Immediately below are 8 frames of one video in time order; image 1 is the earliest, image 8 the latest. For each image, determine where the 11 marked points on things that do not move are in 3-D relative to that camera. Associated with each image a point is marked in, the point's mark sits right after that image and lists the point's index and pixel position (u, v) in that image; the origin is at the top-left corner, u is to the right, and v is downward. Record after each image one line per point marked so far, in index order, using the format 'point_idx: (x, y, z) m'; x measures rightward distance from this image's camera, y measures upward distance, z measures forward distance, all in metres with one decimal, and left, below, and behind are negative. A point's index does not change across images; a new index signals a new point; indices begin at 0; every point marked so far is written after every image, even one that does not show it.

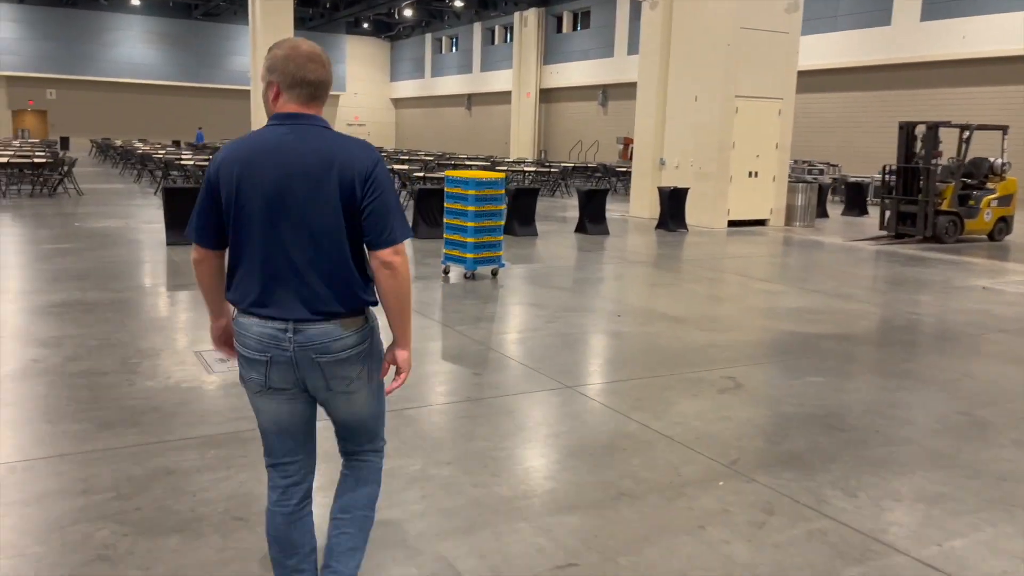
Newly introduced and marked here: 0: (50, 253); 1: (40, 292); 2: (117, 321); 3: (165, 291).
0: (-5.2, +0.4, +9.3) m
1: (-4.1, 0.0, +7.1) m
2: (-2.9, -0.2, +5.9) m
3: (-3.0, 0.0, +7.2) m
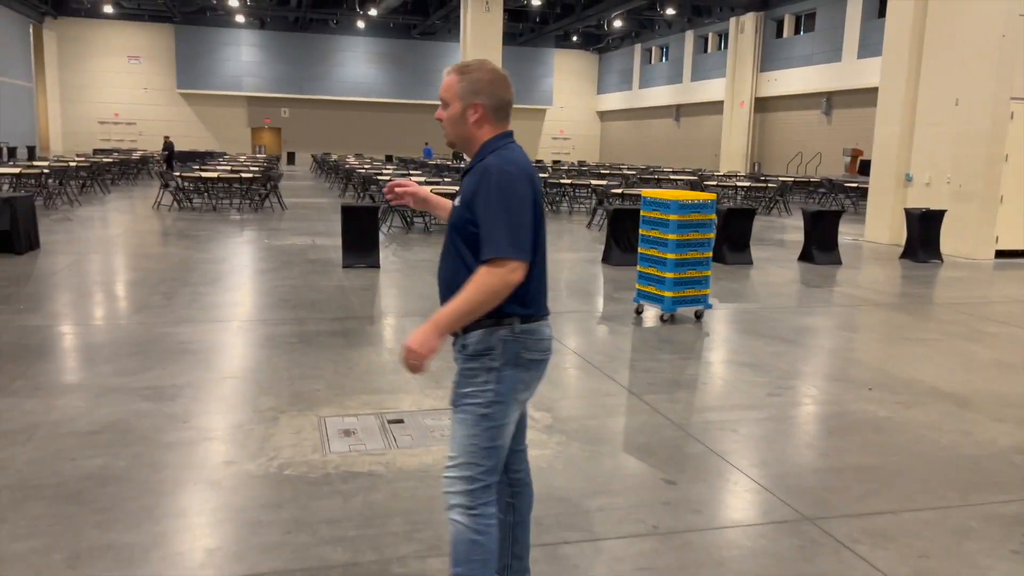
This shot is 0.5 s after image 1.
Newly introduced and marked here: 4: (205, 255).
0: (-3.1, +0.2, +9.0) m
1: (-2.5, -0.2, +6.6) m
2: (-1.6, -0.5, +5.2) m
3: (-1.5, -0.3, +6.4) m
4: (-3.7, +0.4, +10.4) m
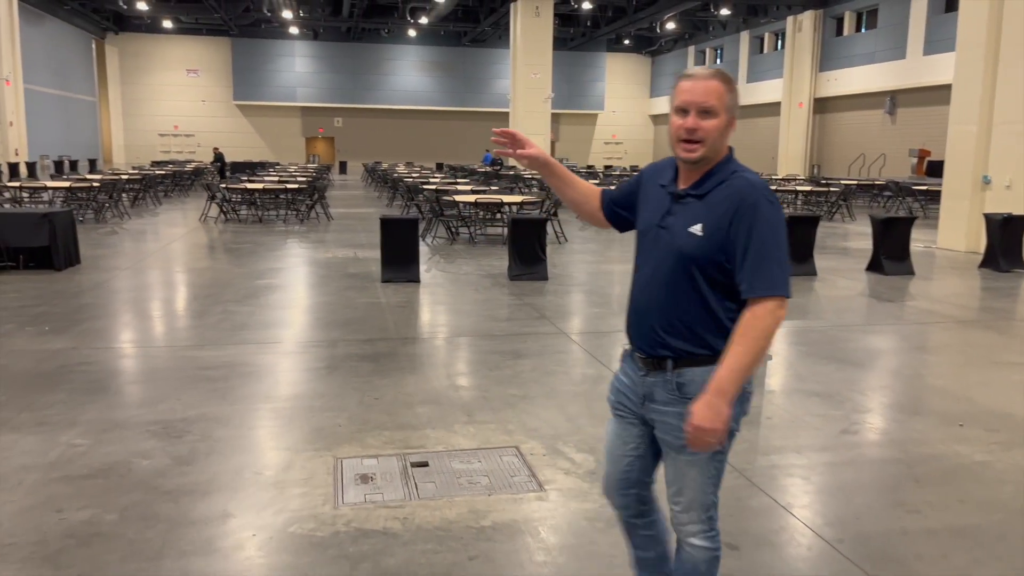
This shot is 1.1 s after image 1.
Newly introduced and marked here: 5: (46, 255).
0: (-2.6, 0.0, +8.7) m
1: (-2.2, -0.4, +6.3) m
2: (-1.4, -0.6, +4.8) m
3: (-1.2, -0.4, +6.1) m
4: (-3.1, +0.2, +10.2) m
5: (-5.1, +0.4, +9.1) m
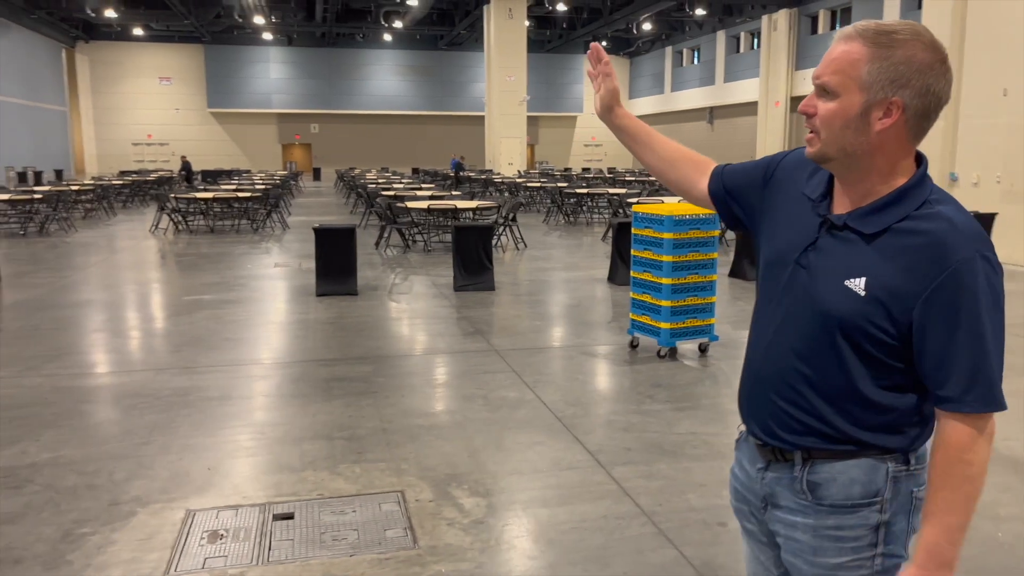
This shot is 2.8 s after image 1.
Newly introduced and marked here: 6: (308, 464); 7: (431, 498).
0: (-3.1, -0.1, +8.2) m
1: (-2.7, -0.5, +5.8) m
2: (-1.9, -0.7, +4.3) m
3: (-1.7, -0.5, +5.6) m
4: (-3.7, +0.1, +9.7) m
5: (-5.7, +0.2, +8.6) m
6: (-0.9, -0.8, +3.7) m
7: (-0.3, -0.8, +3.3) m
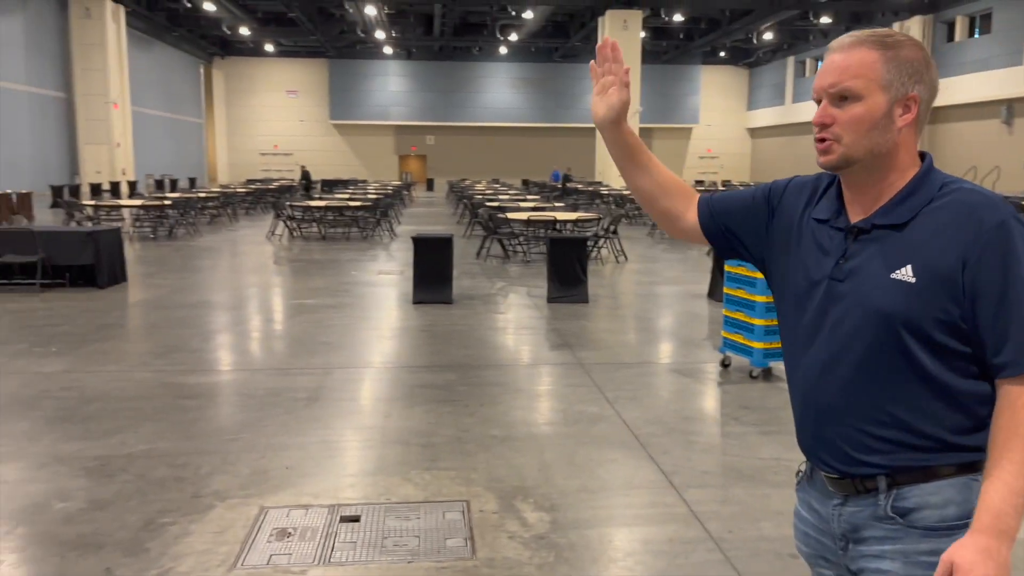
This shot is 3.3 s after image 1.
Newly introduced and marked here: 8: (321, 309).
0: (-2.2, -0.2, +8.5) m
1: (-2.1, -0.5, +6.1) m
2: (-1.5, -0.7, +4.5) m
3: (-1.1, -0.6, +5.8) m
4: (-2.5, 0.0, +10.1) m
5: (-4.7, +0.2, +9.2) m
6: (-0.6, -0.8, +3.8) m
7: (-0.1, -0.9, +3.3) m
8: (-1.9, -0.2, +8.4) m
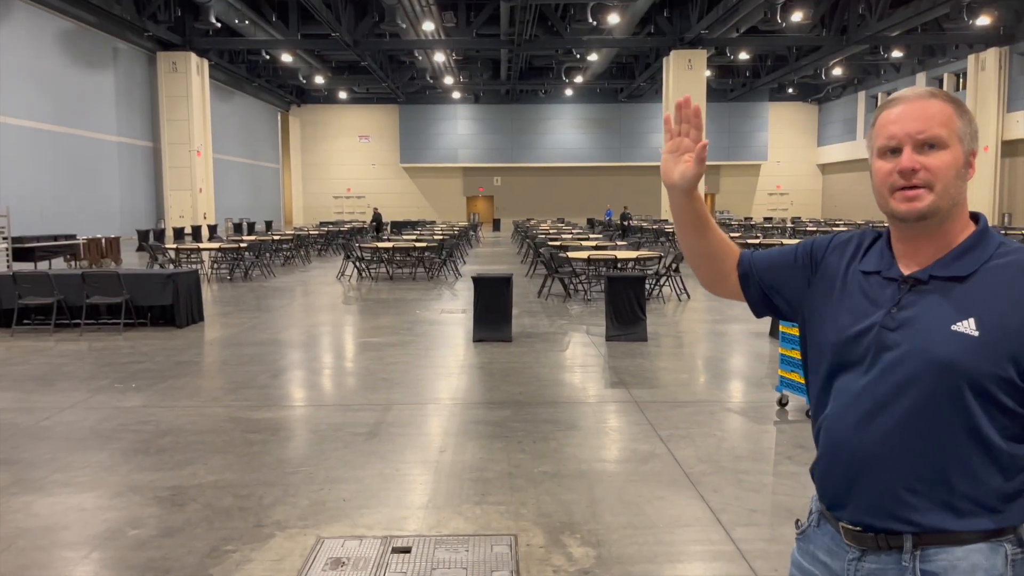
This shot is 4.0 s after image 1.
0: (-1.6, -0.6, +8.8) m
1: (-1.6, -0.8, +6.3) m
2: (-1.2, -1.0, +4.7) m
3: (-0.7, -0.8, +5.9) m
4: (-1.8, -0.5, +10.4) m
5: (-4.0, -0.3, +9.7) m
6: (-0.4, -1.0, +3.9) m
7: (+0.1, -1.0, +3.4) m
8: (-1.3, -0.6, +8.7) m
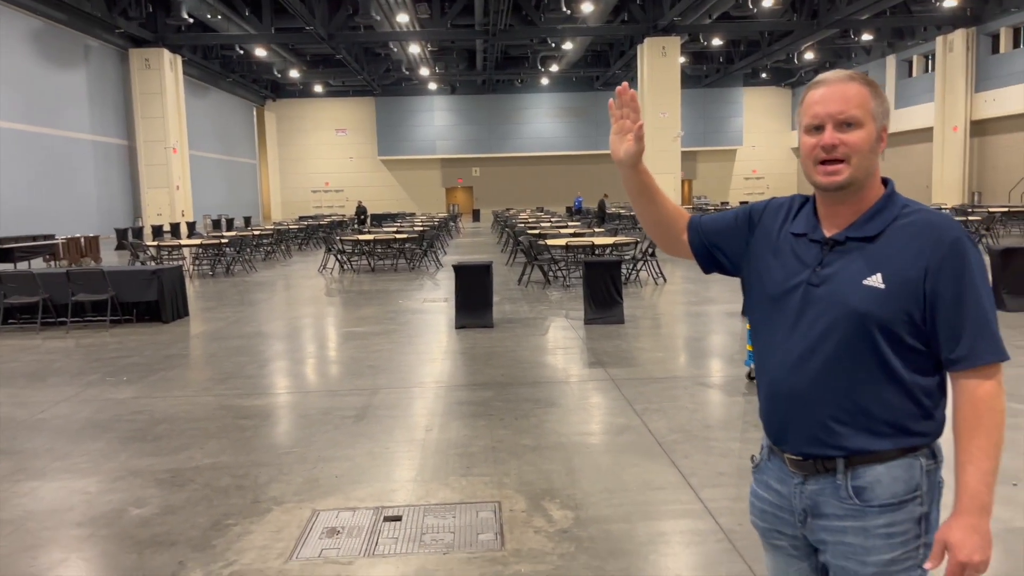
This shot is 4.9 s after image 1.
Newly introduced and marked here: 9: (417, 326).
0: (-1.8, -0.5, +9.0) m
1: (-1.8, -0.8, +6.5) m
2: (-1.3, -0.9, +4.9) m
3: (-0.8, -0.8, +6.1) m
4: (-2.0, -0.4, +10.5) m
5: (-4.2, -0.2, +9.8) m
6: (-0.4, -0.9, +4.1) m
7: (+0.1, -1.0, +3.6) m
8: (-1.5, -0.5, +8.9) m
9: (-1.1, -0.4, +9.5) m
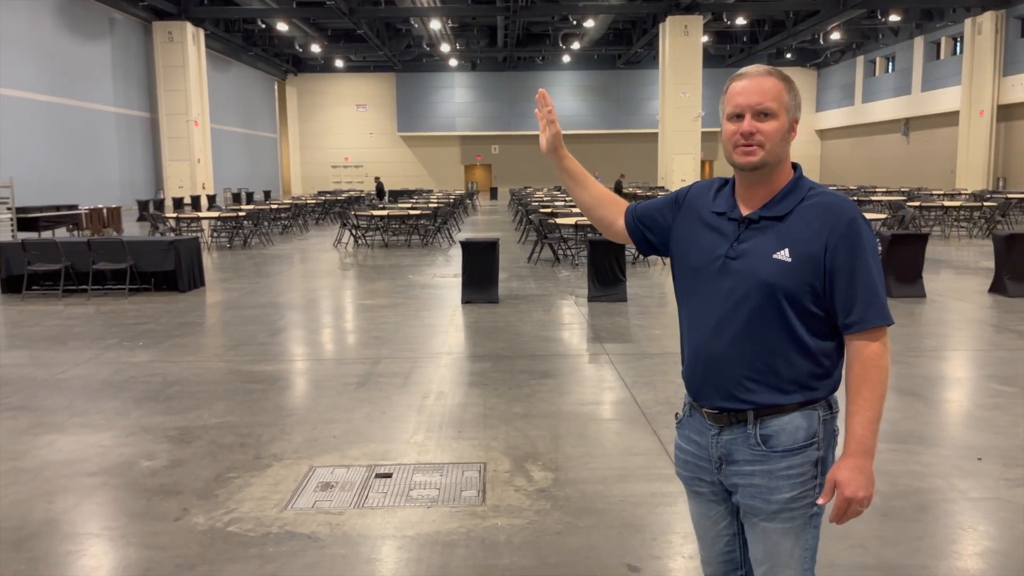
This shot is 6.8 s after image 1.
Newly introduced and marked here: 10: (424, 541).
0: (-1.7, -0.2, +9.2) m
1: (-1.8, -0.5, +6.8) m
2: (-1.3, -0.7, +5.1) m
3: (-0.9, -0.6, +6.4) m
4: (-1.9, 0.0, +10.8) m
5: (-4.1, +0.1, +10.1) m
6: (-0.5, -0.8, +4.4) m
7: (0.0, -0.8, +3.8) m
8: (-1.5, -0.2, +9.1) m
9: (-1.1, -0.1, +9.7) m
10: (-0.3, -1.0, +3.1) m
